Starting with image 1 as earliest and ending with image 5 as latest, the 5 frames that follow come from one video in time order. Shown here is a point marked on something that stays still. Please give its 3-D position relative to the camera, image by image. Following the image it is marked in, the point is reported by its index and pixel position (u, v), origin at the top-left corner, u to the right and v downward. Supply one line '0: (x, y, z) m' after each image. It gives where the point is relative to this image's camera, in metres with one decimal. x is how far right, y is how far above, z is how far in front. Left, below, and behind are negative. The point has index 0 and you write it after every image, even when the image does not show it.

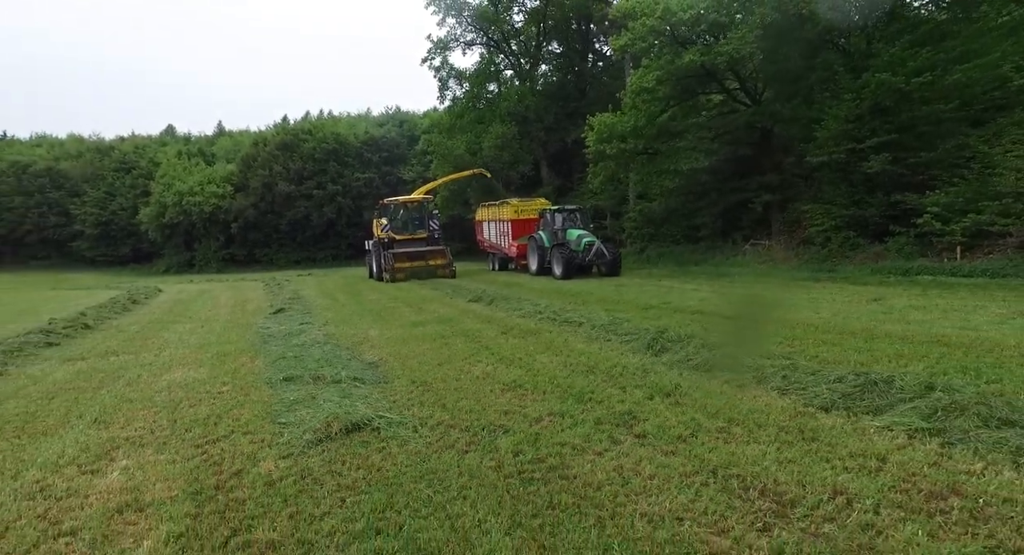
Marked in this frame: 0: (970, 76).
0: (+11.2, +4.9, +15.5) m
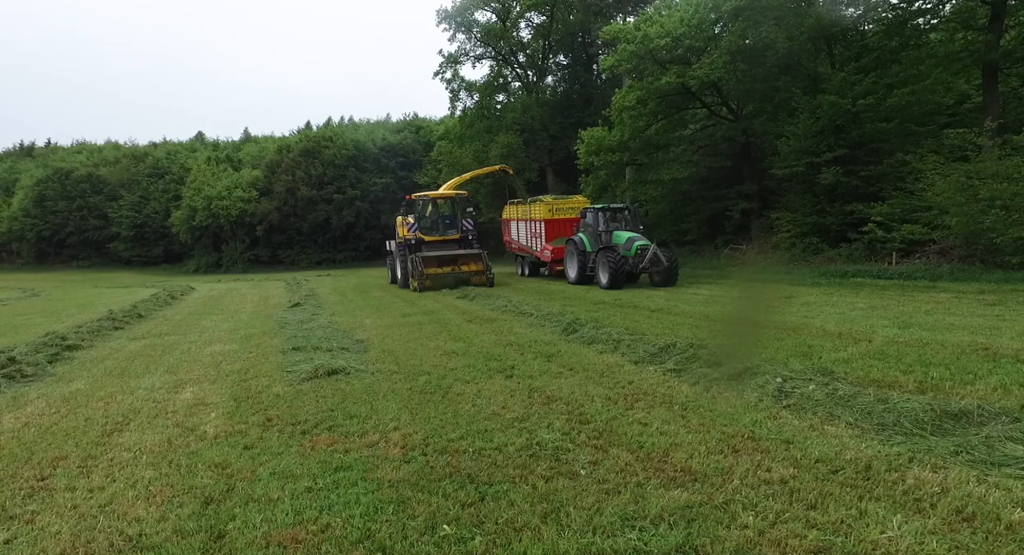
0: (+10.9, +4.9, +17.3) m
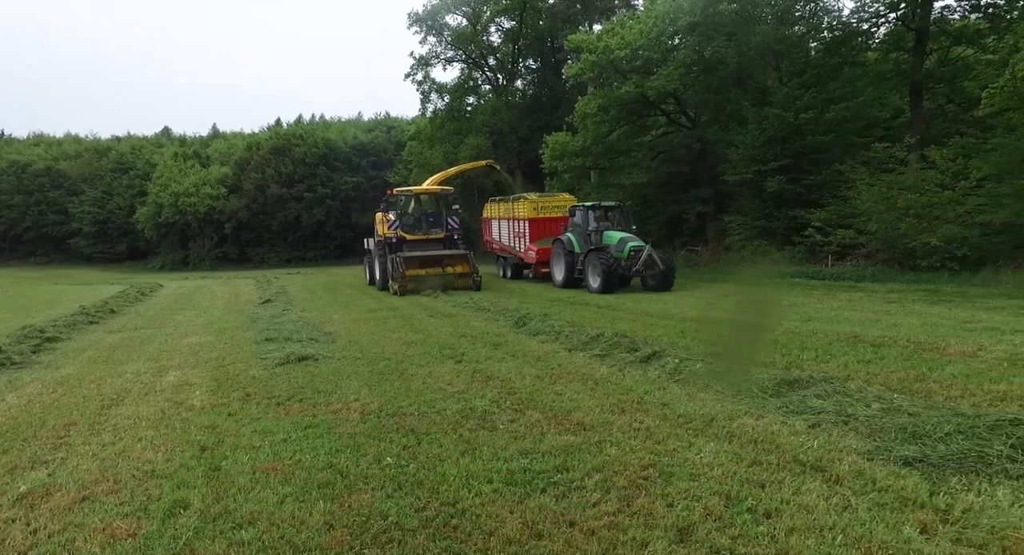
0: (+9.9, +4.8, +18.6) m
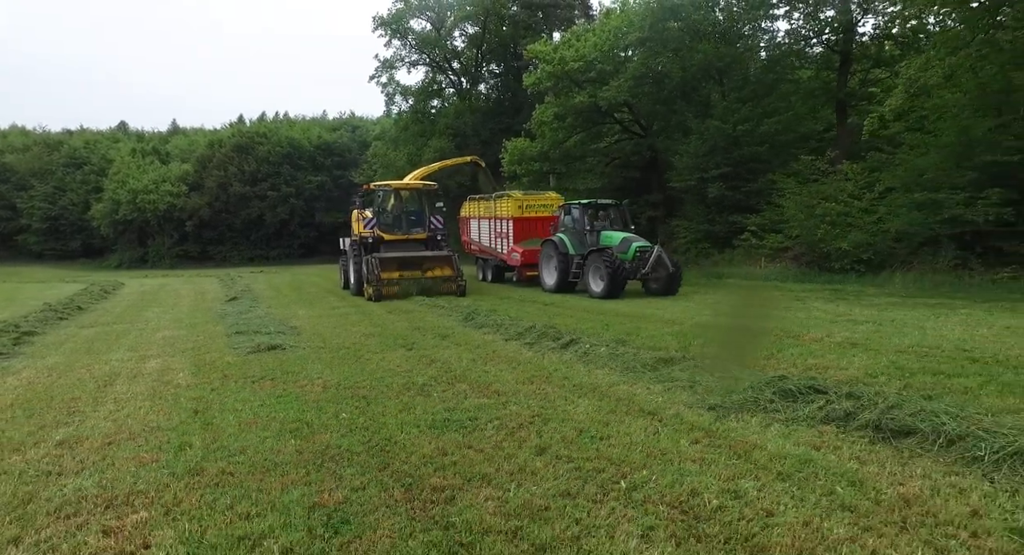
0: (+8.6, +4.8, +20.2) m
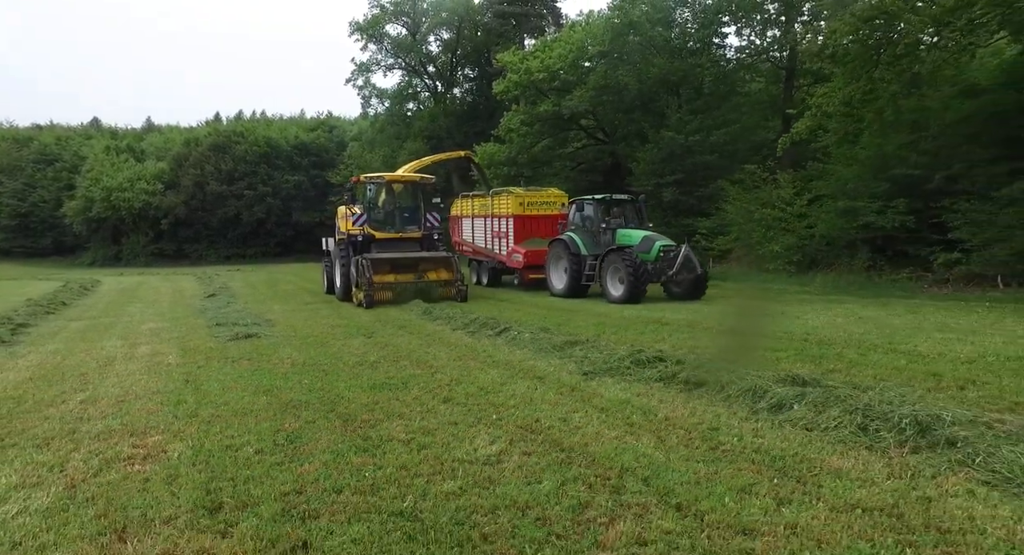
0: (+7.4, +4.8, +21.6) m
